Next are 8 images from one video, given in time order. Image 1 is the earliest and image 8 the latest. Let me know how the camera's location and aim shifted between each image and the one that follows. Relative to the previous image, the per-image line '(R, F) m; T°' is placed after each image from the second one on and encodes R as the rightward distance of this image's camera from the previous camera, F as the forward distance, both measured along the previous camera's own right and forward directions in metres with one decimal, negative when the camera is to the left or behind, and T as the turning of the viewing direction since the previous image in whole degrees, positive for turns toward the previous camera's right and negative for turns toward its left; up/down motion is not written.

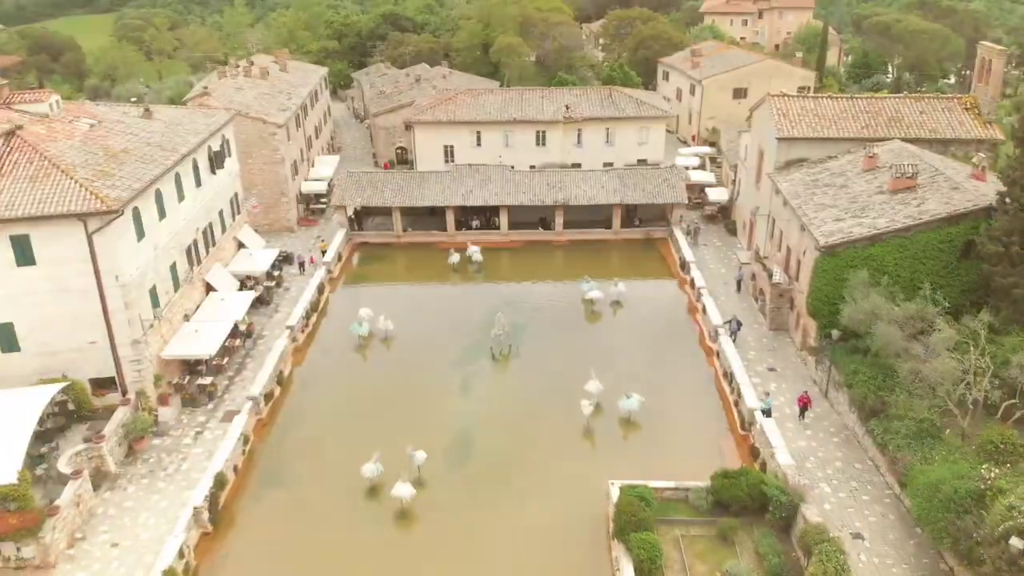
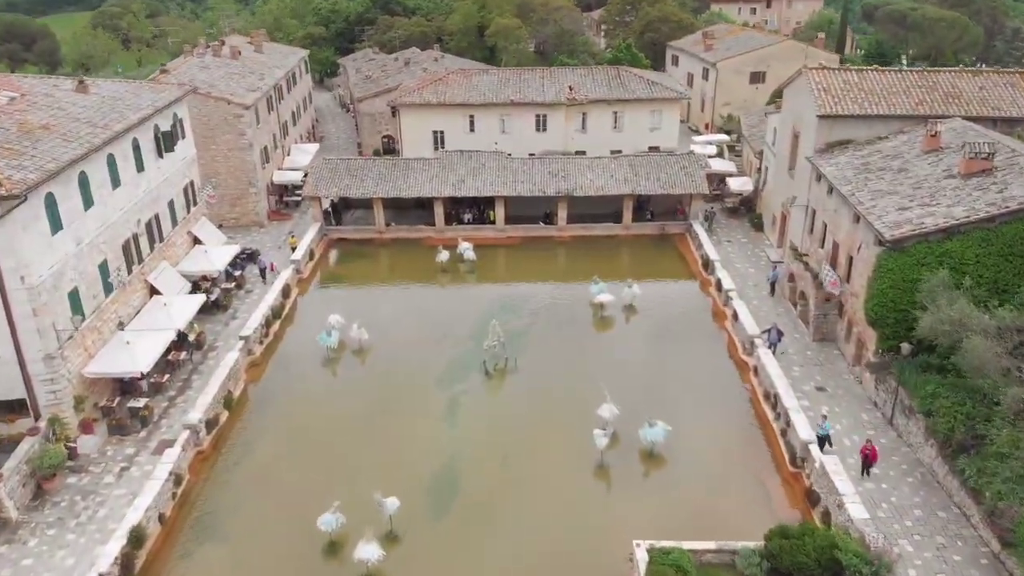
(+0.1, +6.1) m; 0°
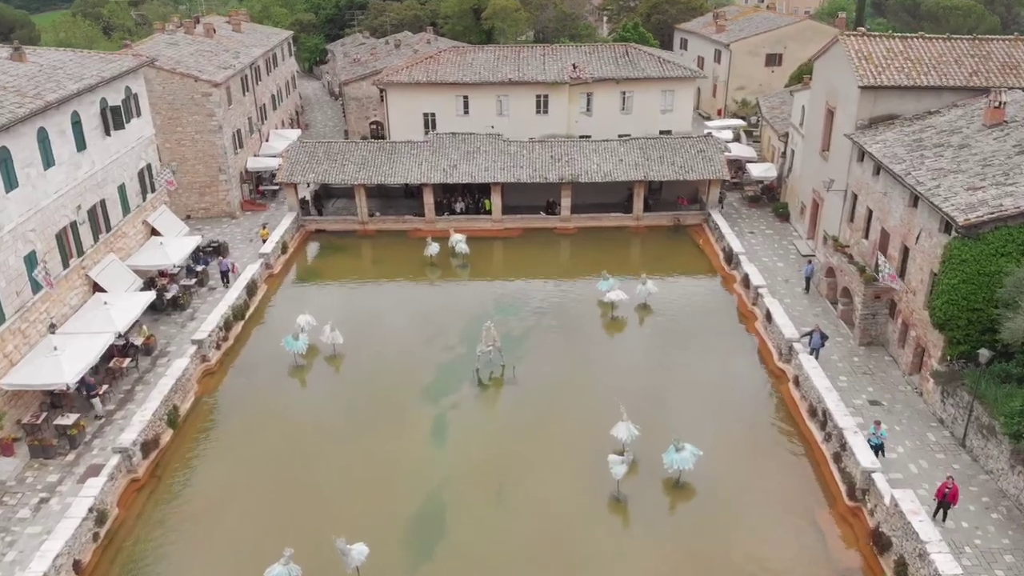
(+0.1, +4.5) m; 0°
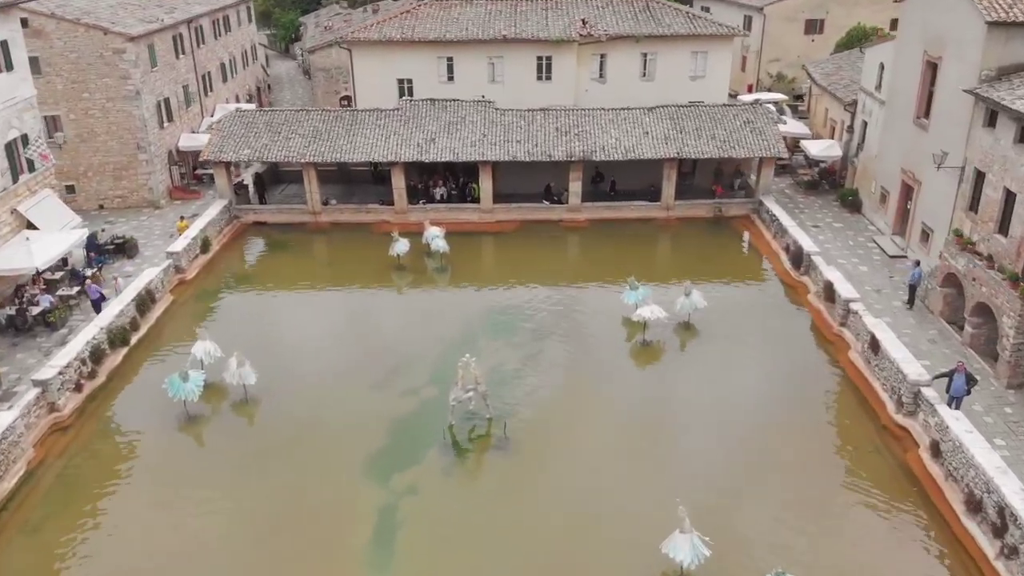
(+0.3, +8.7) m; 0°
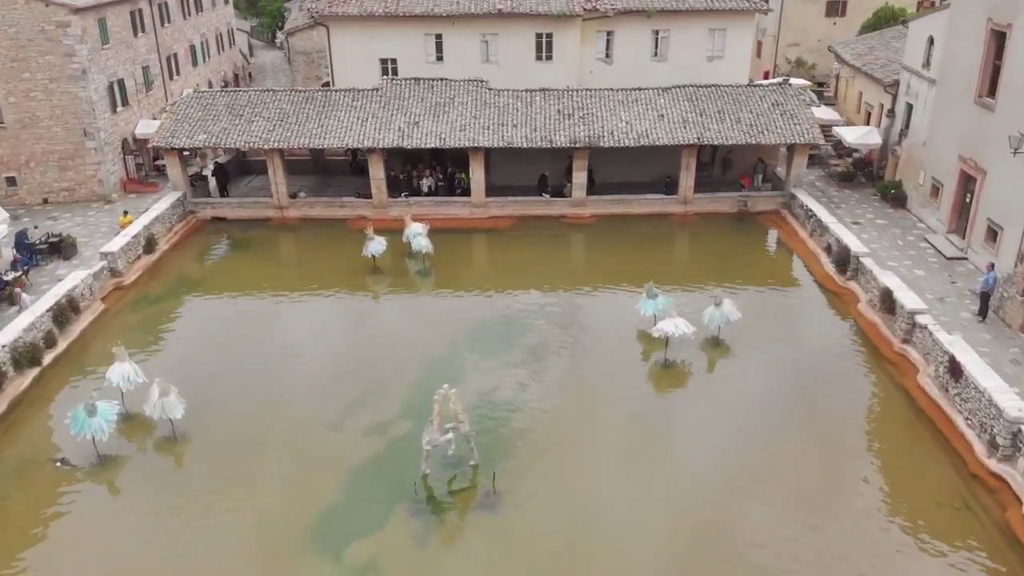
(+0.2, +3.8) m; 0°
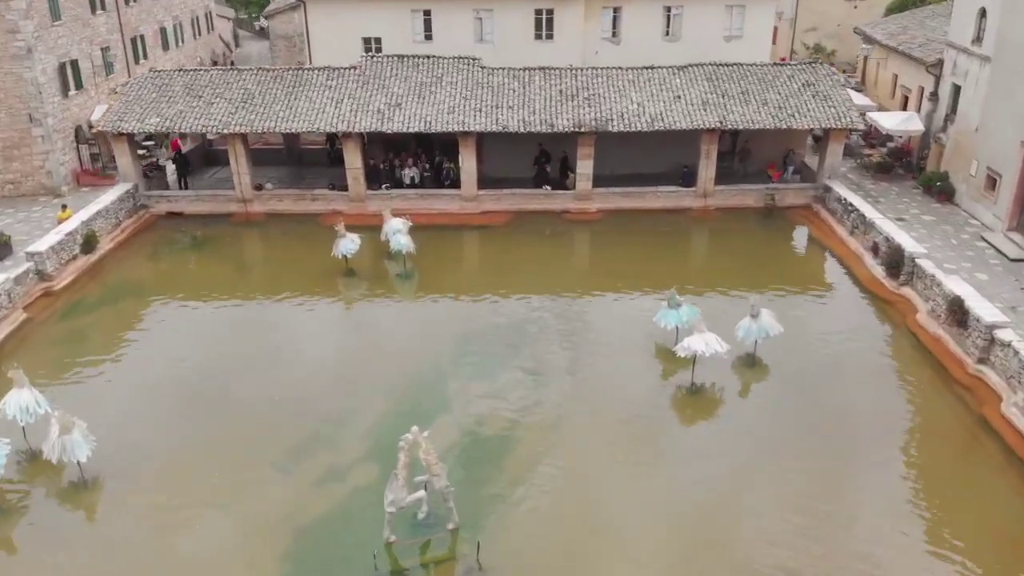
(+0.2, +3.1) m; 0°
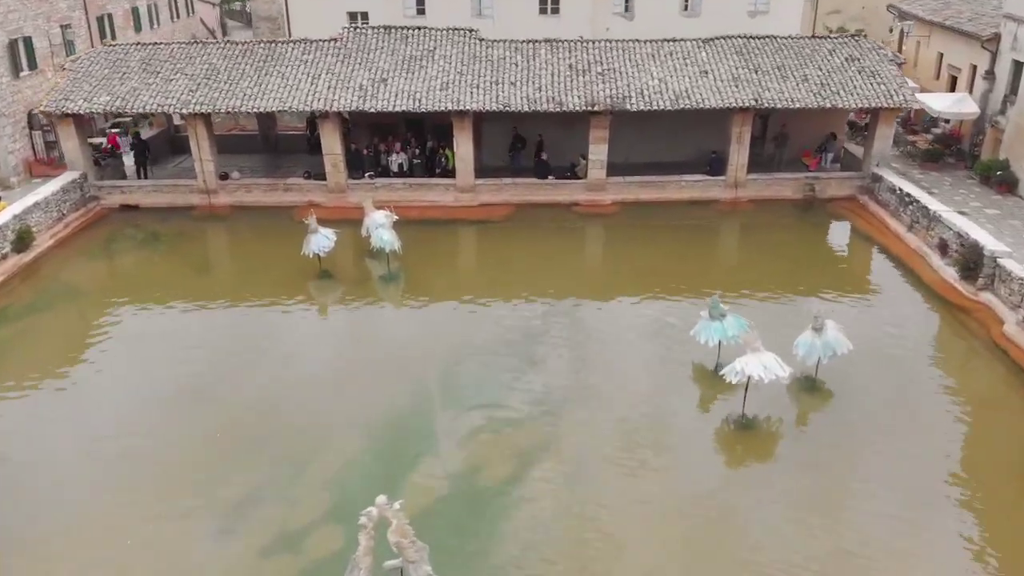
(-0.1, +2.9) m; 0°
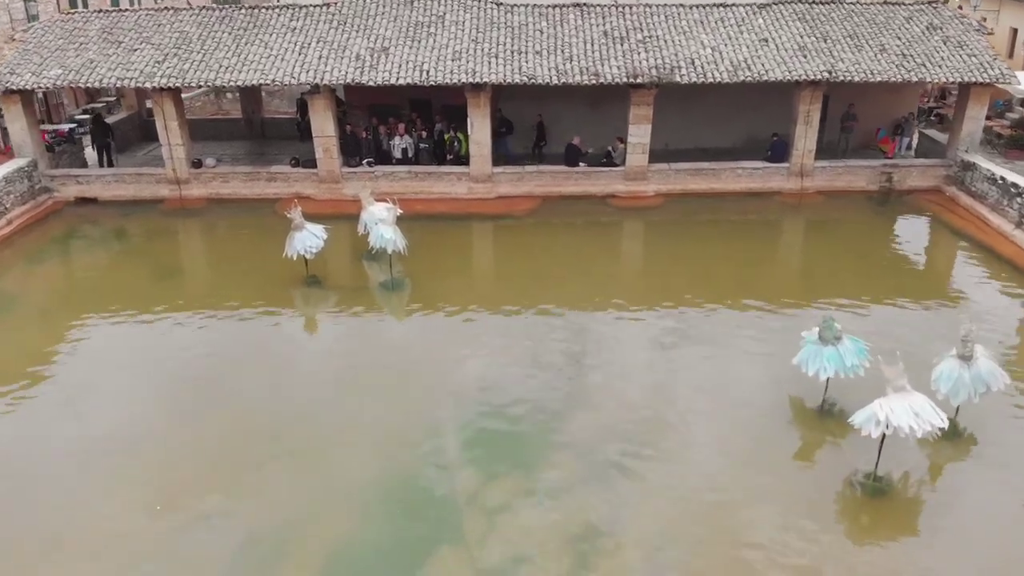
(-0.8, +3.0) m; 0°
